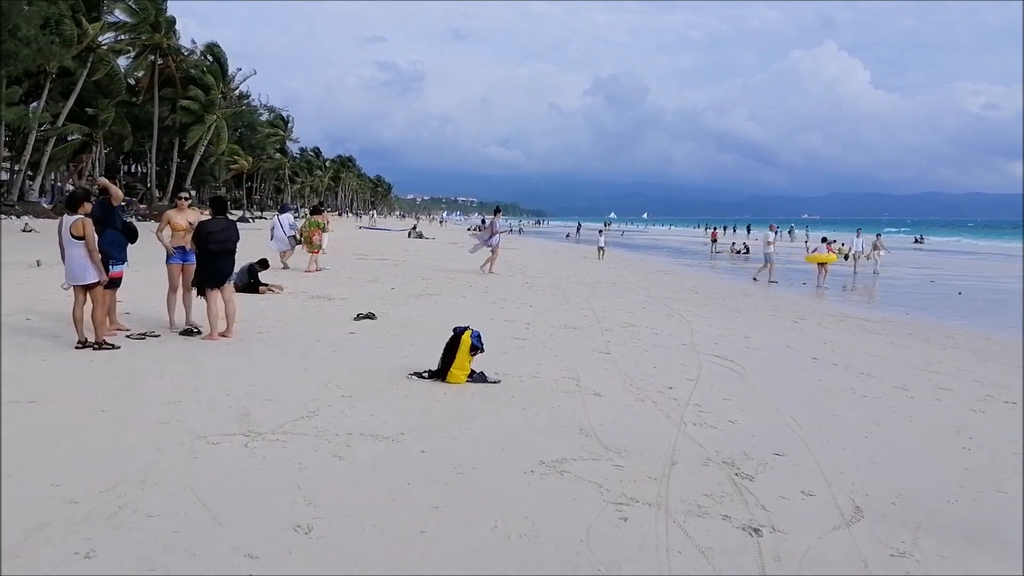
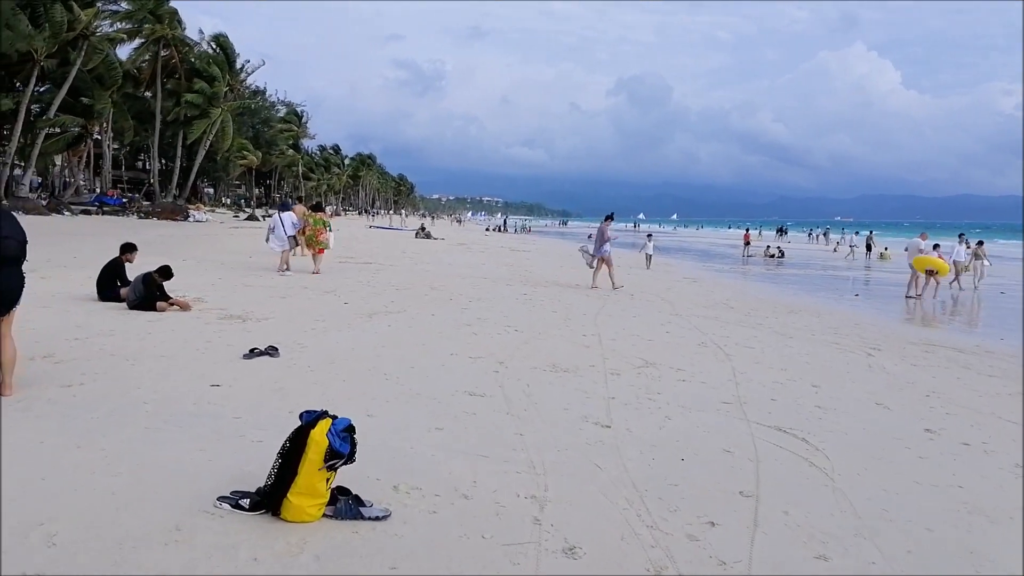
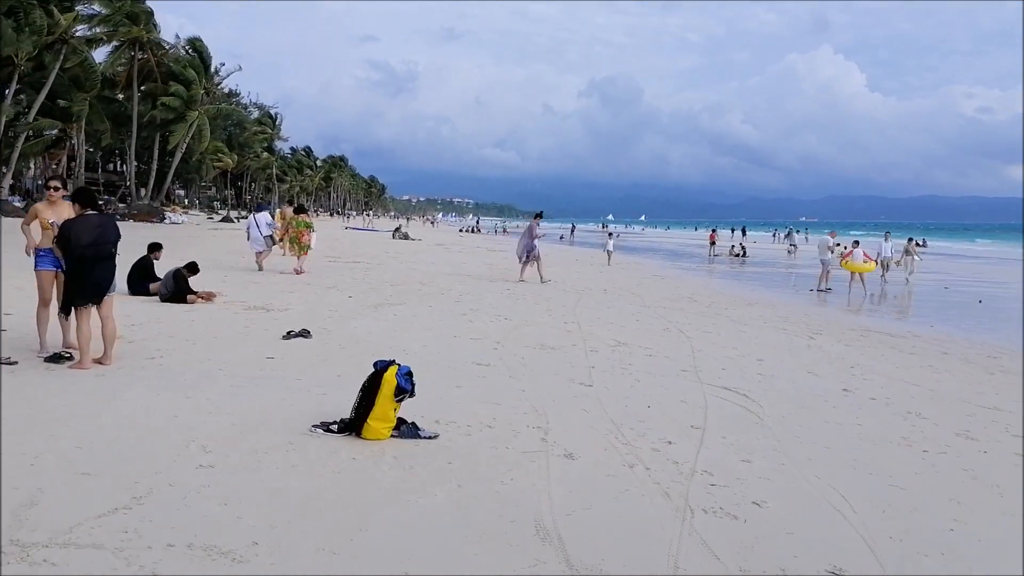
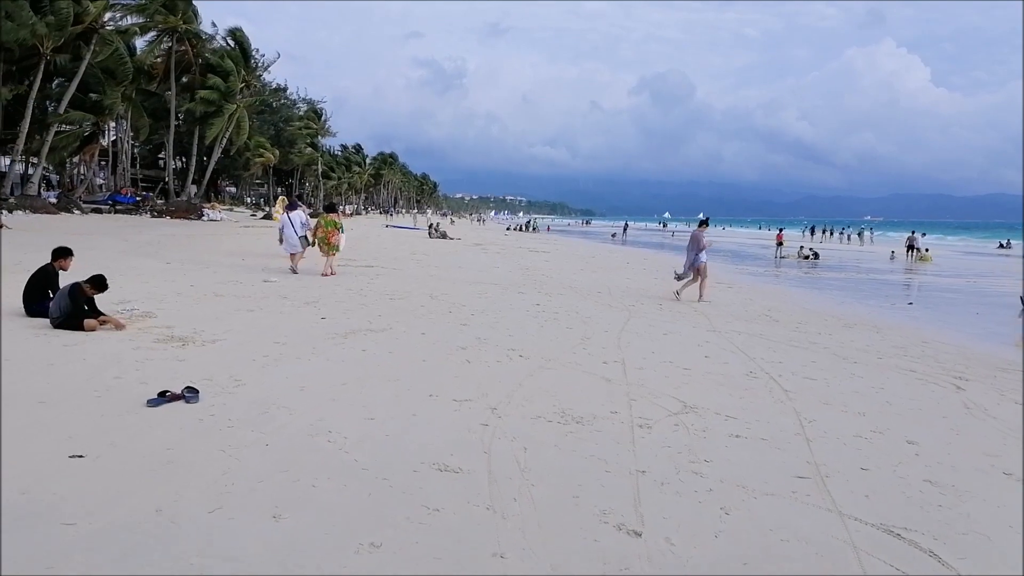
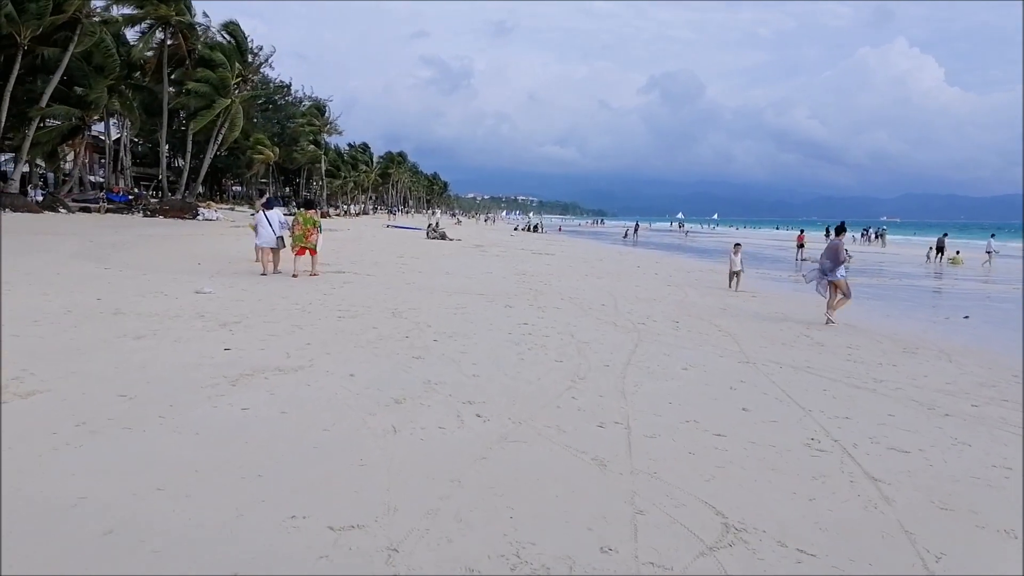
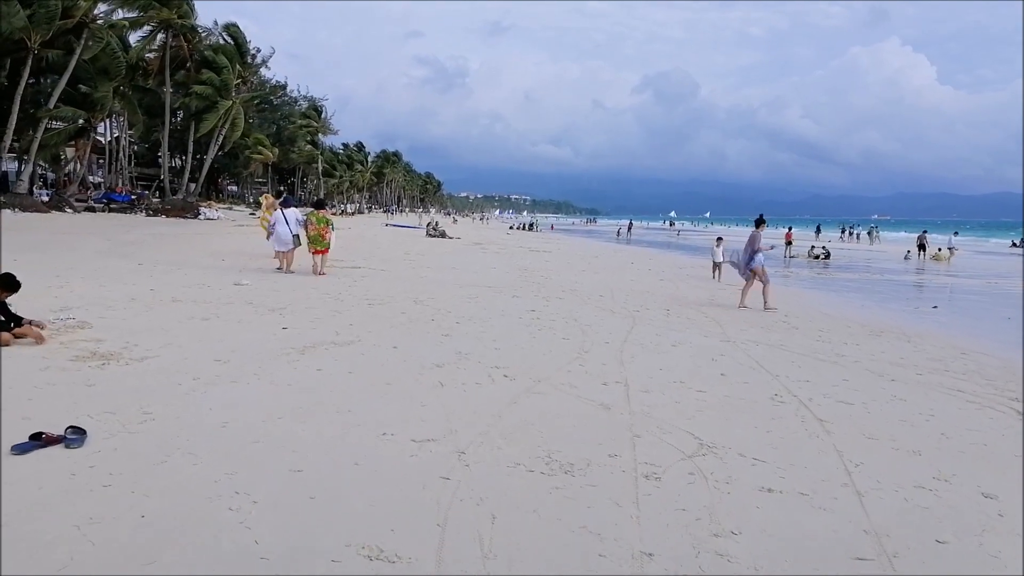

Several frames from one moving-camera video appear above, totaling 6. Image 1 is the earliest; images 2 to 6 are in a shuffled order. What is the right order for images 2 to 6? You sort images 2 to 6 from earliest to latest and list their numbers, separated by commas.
3, 2, 4, 6, 5
